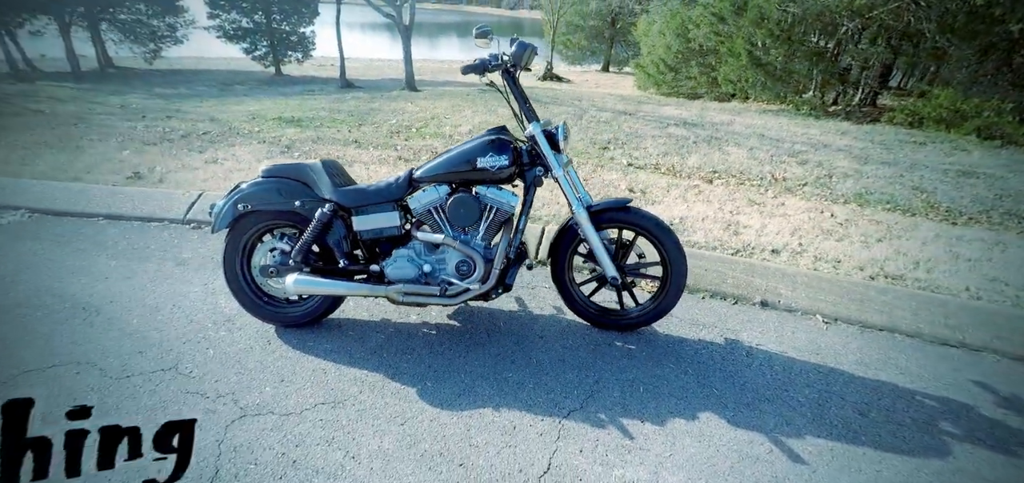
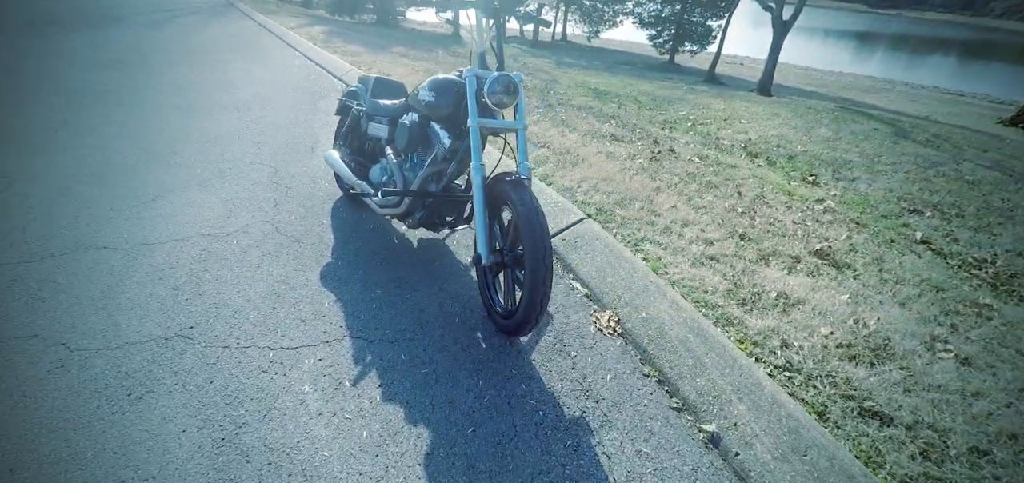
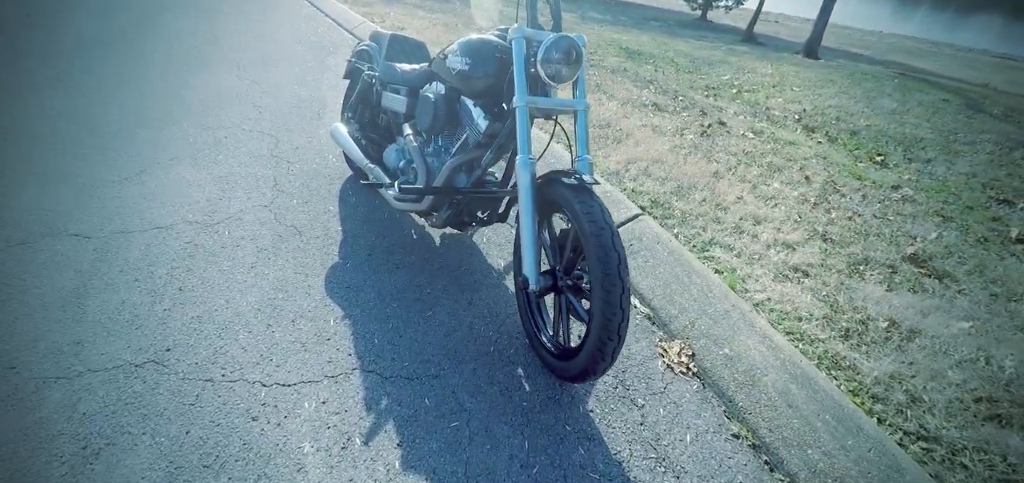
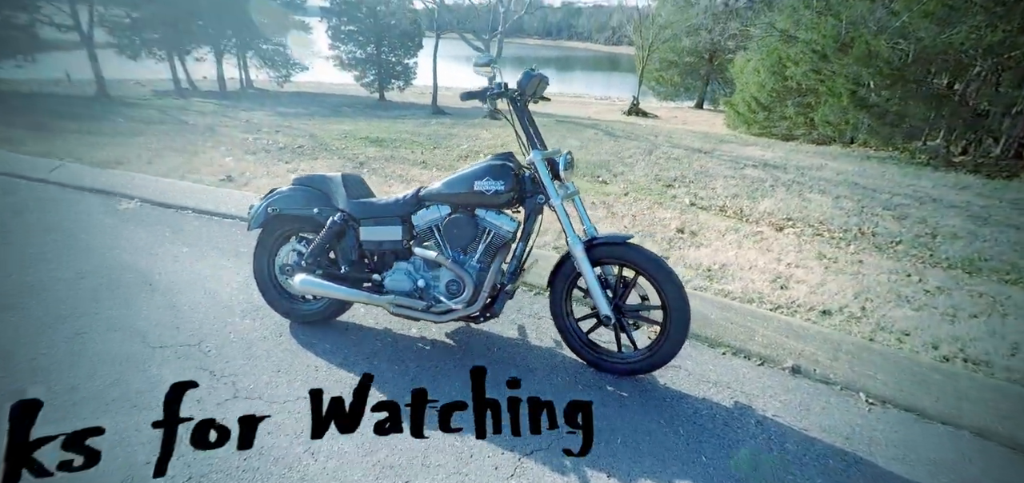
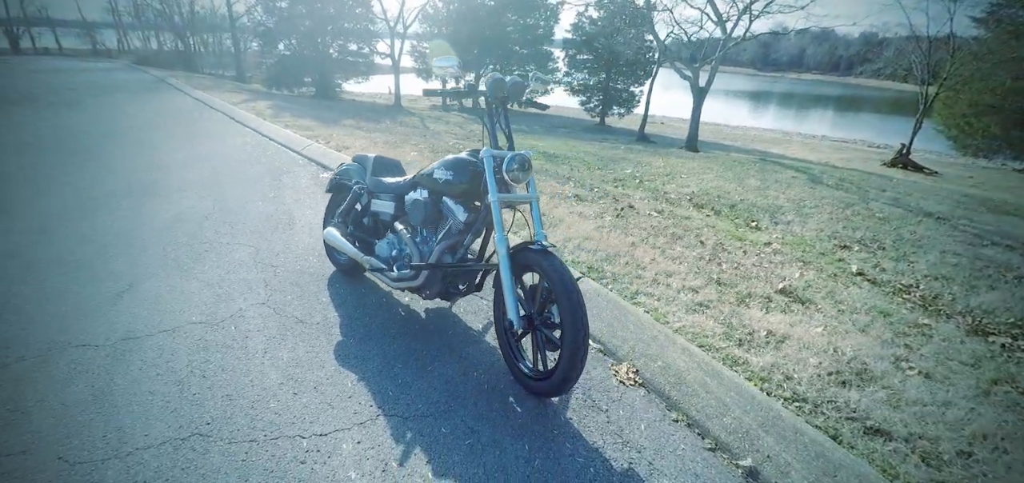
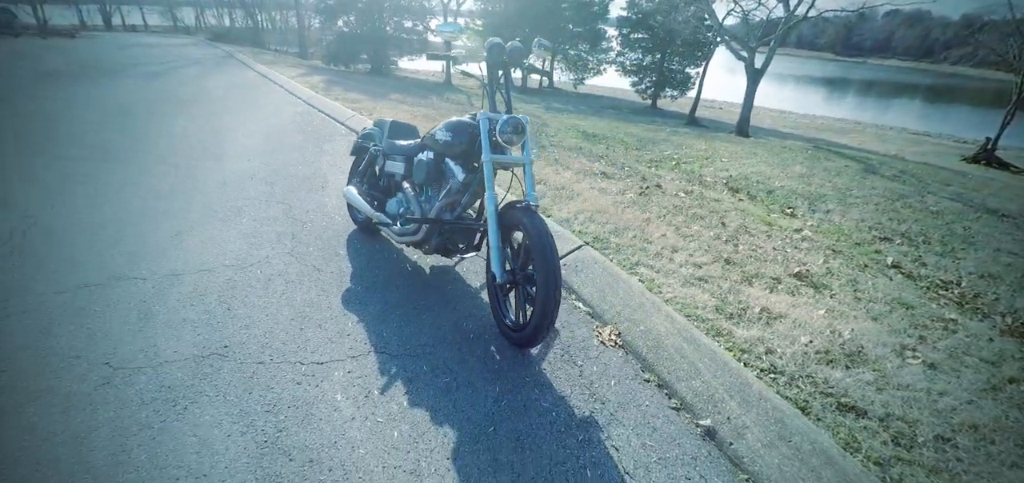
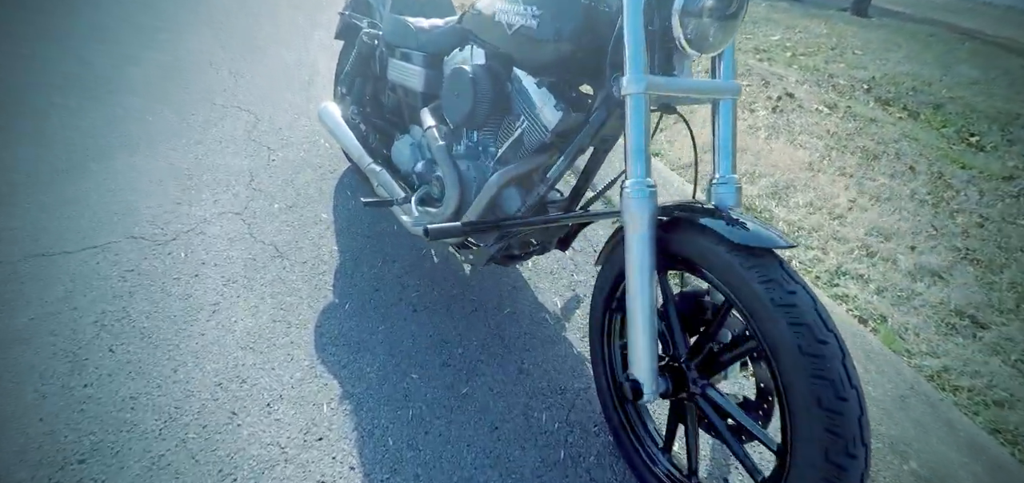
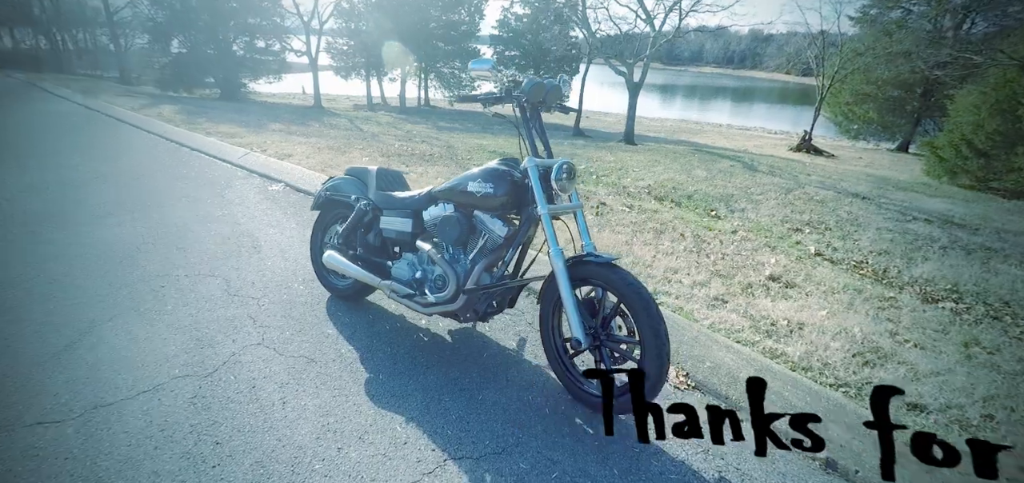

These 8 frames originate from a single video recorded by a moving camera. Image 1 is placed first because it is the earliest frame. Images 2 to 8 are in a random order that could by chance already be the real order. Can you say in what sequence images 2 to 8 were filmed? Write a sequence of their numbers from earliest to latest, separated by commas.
4, 8, 5, 6, 2, 3, 7
